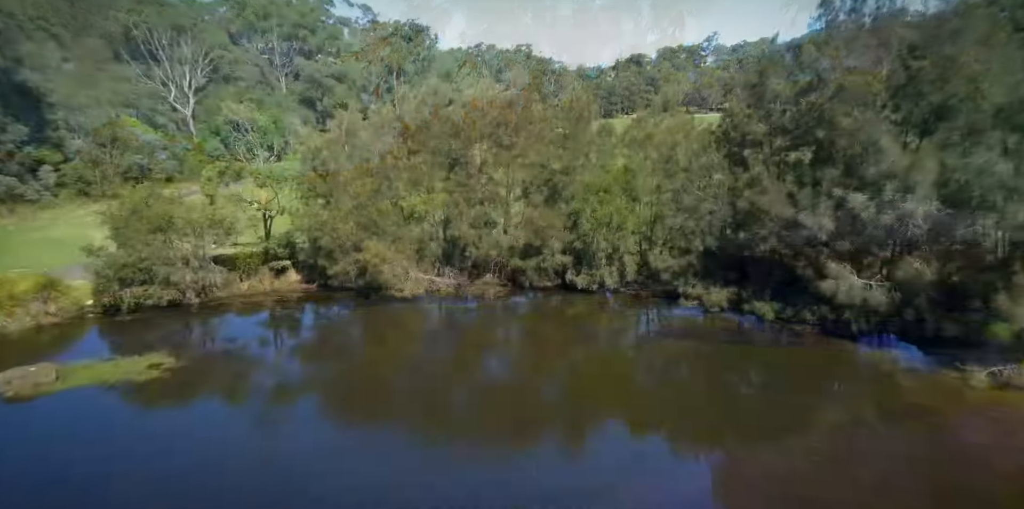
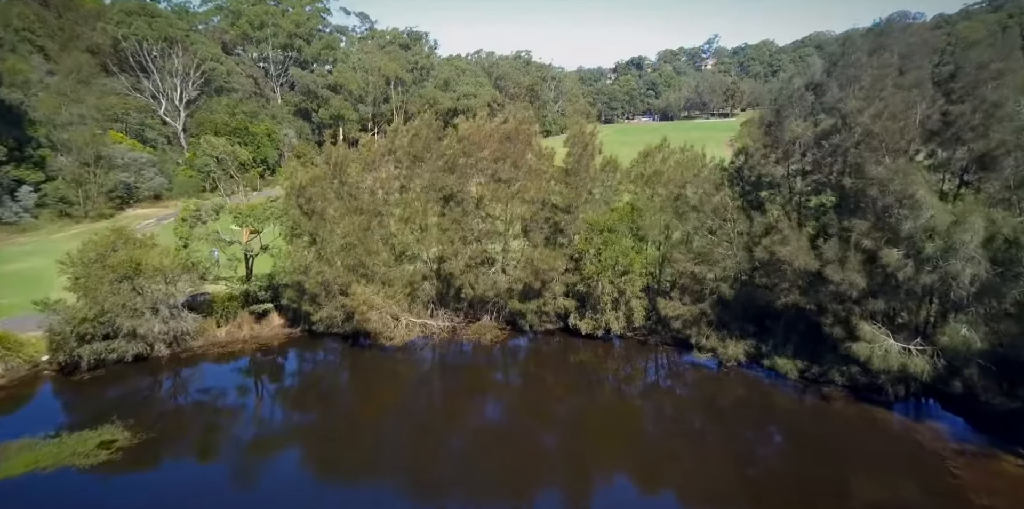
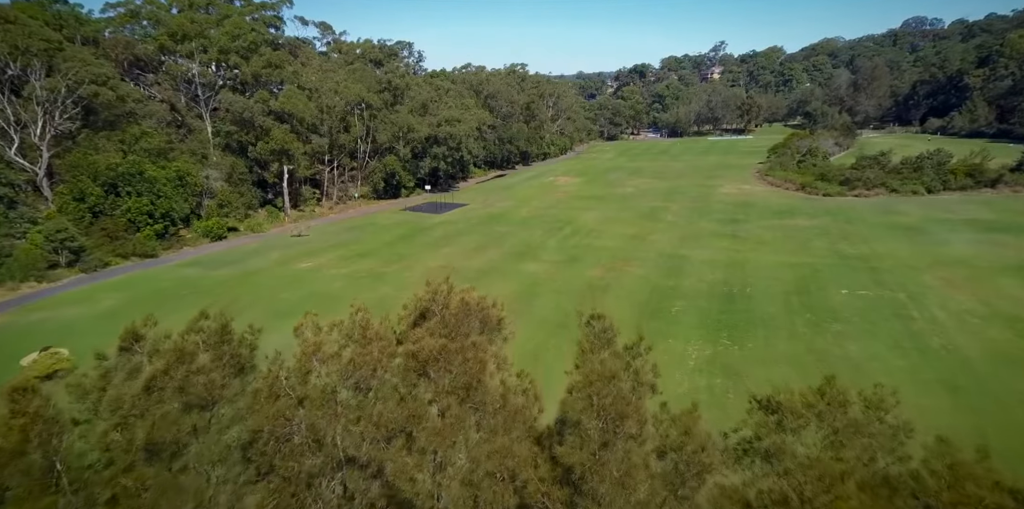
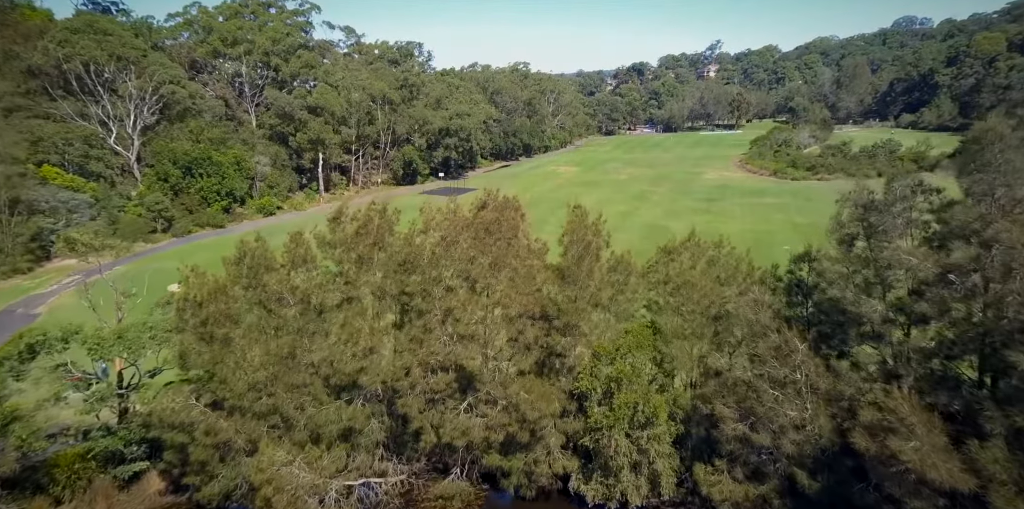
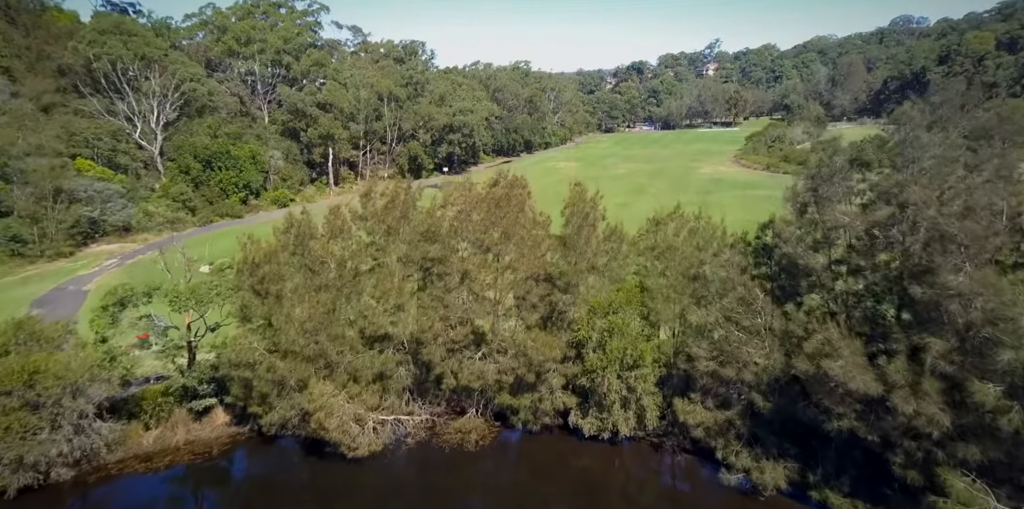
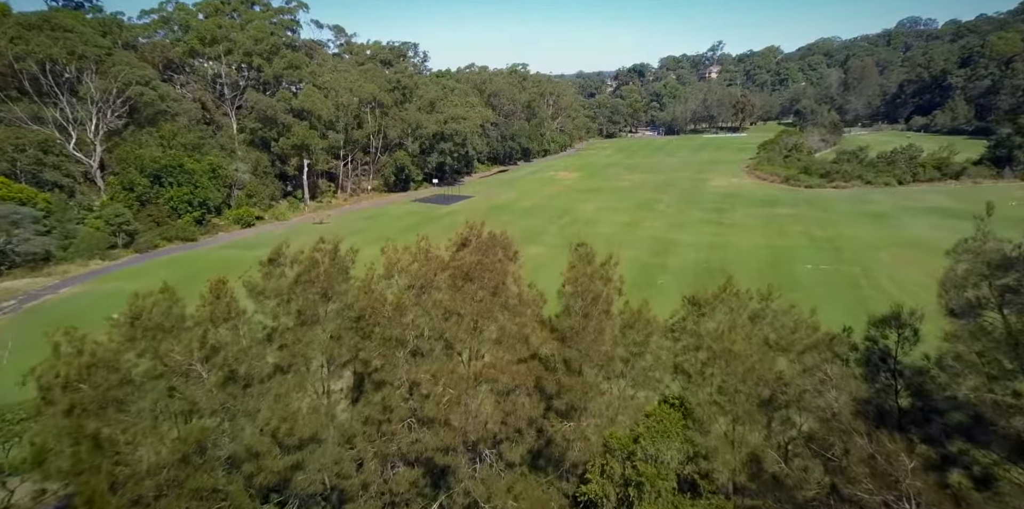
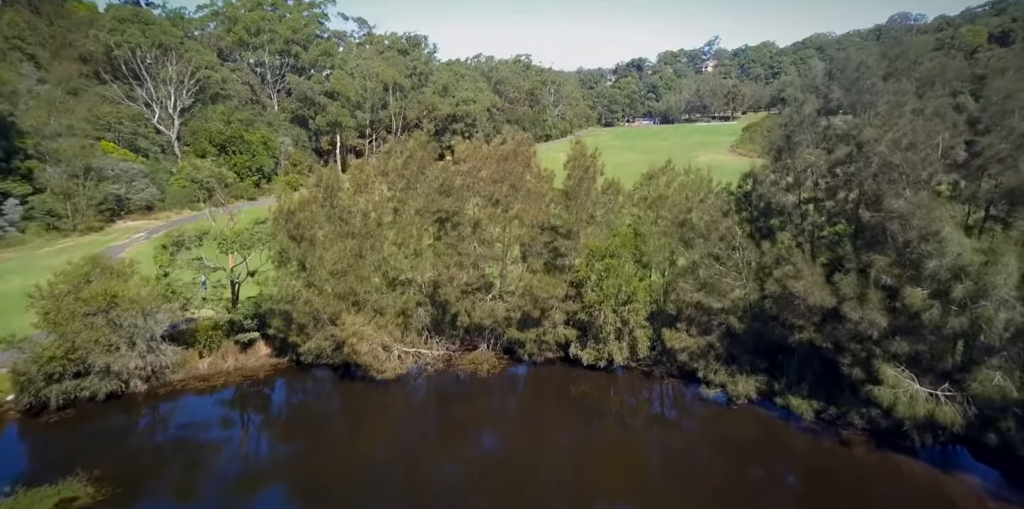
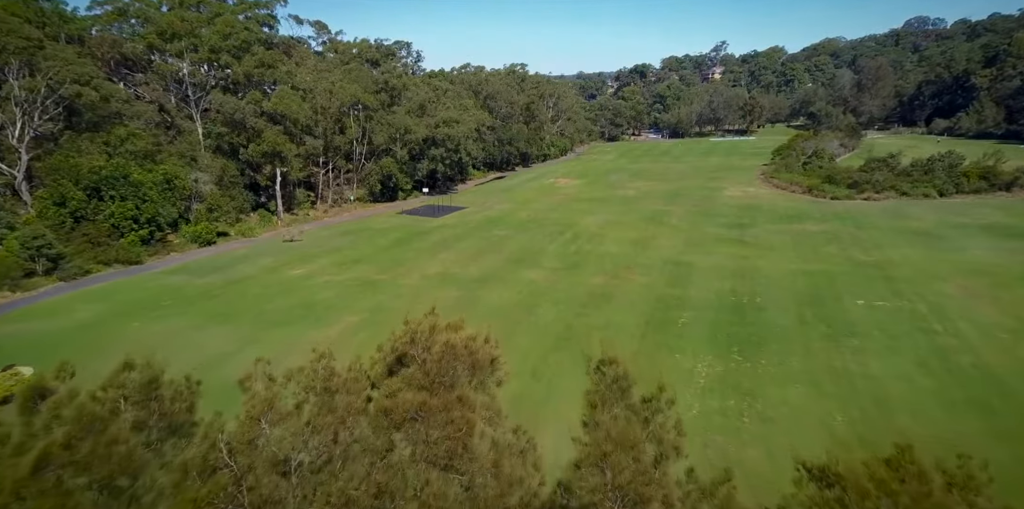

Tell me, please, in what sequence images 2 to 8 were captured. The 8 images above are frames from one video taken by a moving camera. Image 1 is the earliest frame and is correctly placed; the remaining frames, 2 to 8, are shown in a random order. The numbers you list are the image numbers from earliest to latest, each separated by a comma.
2, 7, 5, 4, 6, 3, 8
